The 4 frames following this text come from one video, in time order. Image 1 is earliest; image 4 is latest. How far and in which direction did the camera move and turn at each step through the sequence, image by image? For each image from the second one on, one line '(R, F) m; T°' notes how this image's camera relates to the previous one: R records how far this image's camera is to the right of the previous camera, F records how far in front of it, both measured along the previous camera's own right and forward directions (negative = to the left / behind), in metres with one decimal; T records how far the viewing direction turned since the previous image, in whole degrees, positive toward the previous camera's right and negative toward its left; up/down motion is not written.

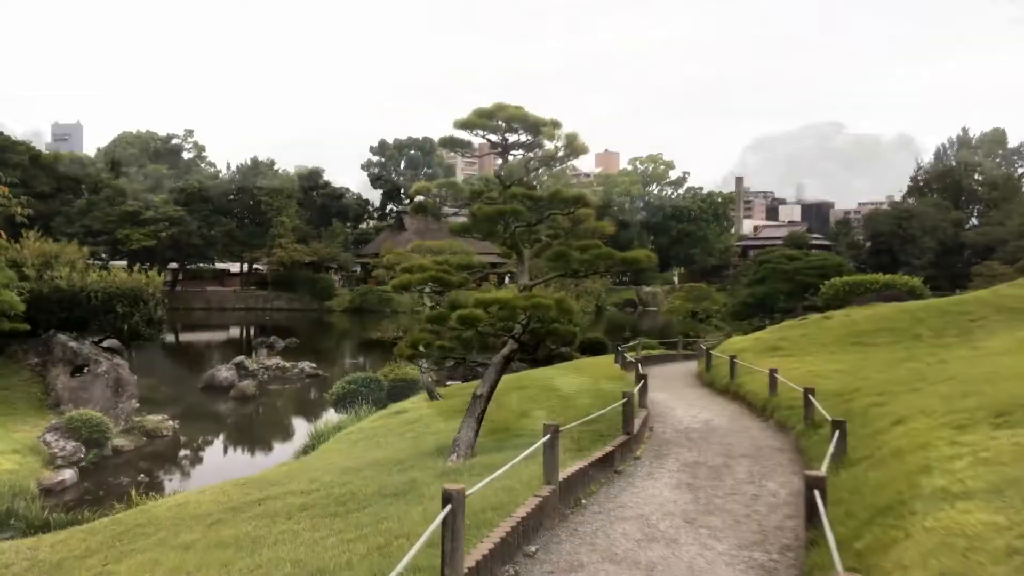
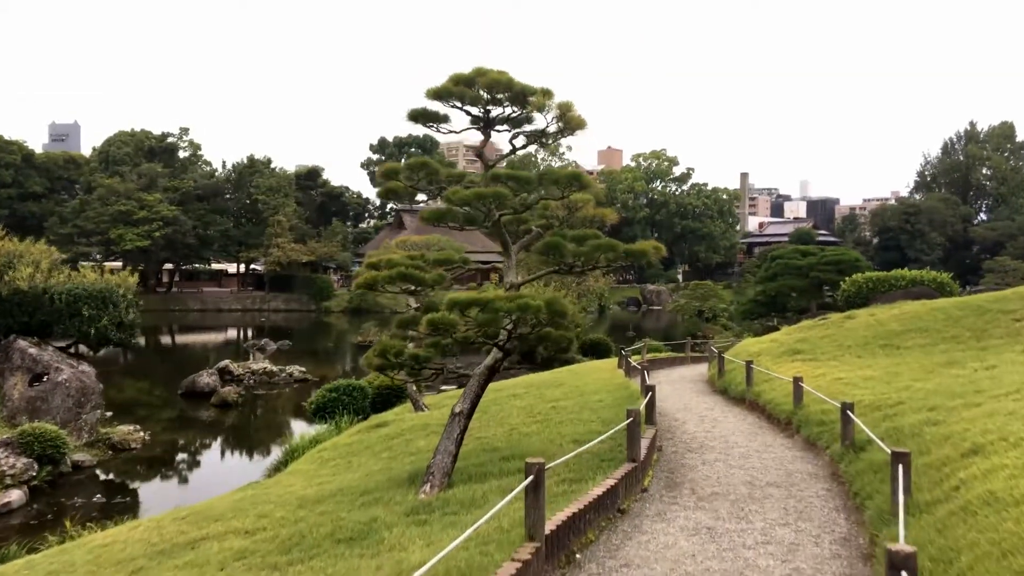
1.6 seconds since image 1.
(+0.2, +1.5) m; 0°
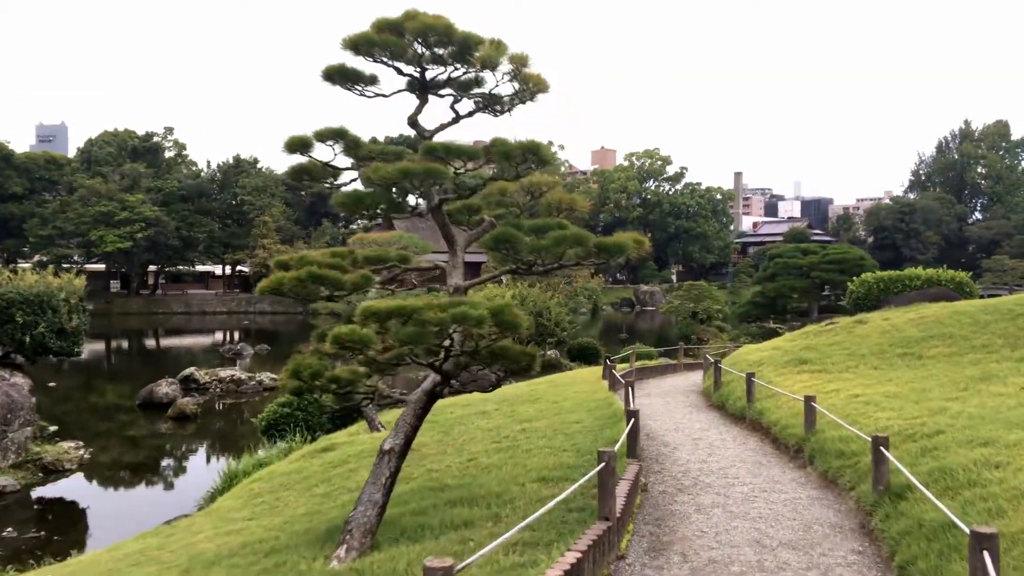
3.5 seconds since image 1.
(+0.5, +1.8) m; 0°
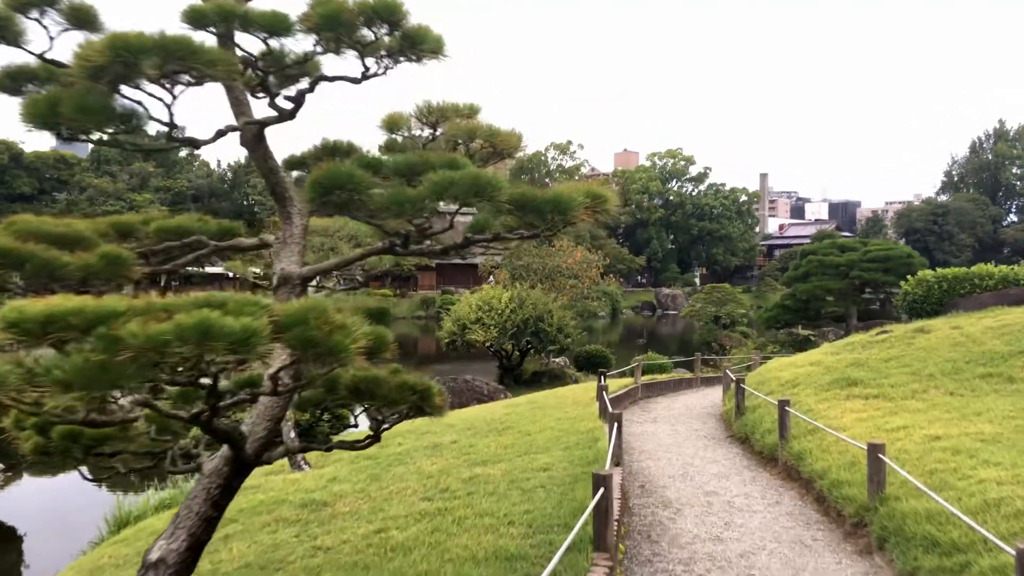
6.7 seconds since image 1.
(+0.9, +2.9) m; -2°
